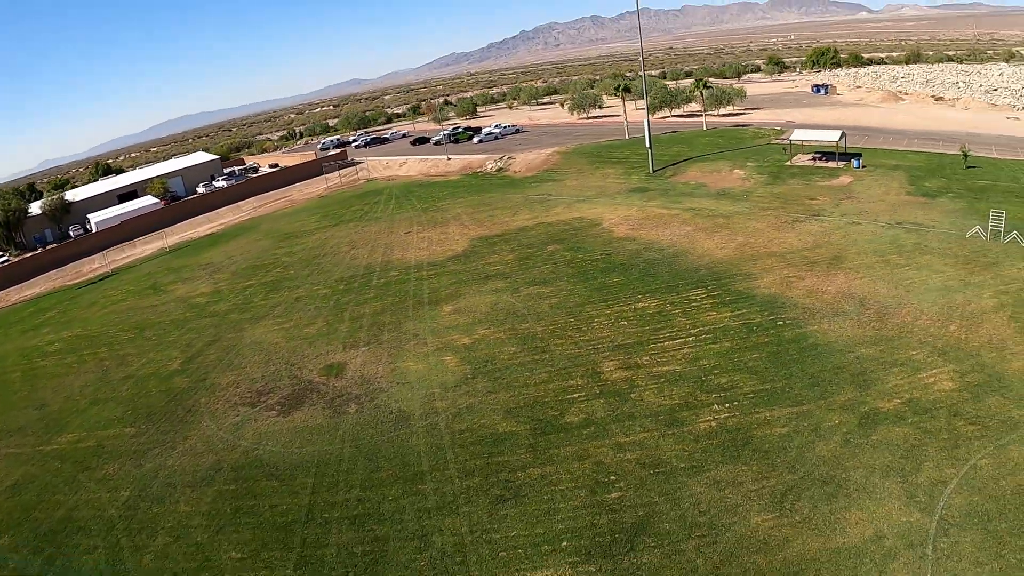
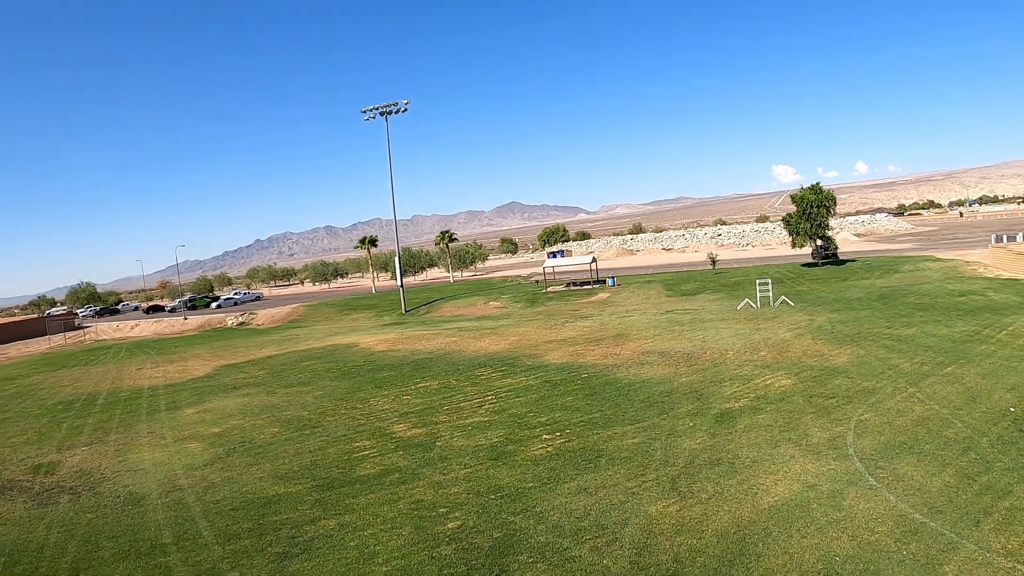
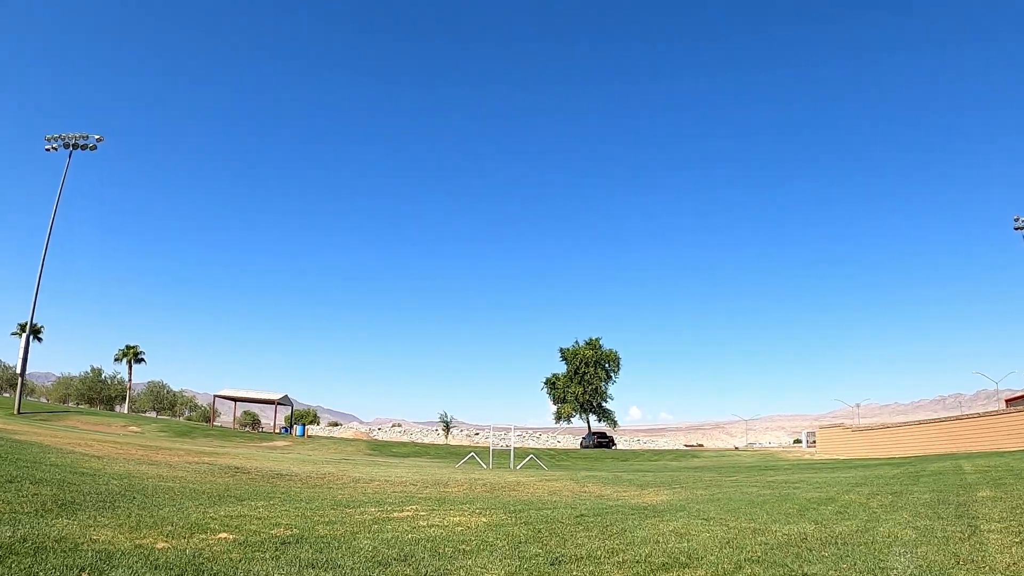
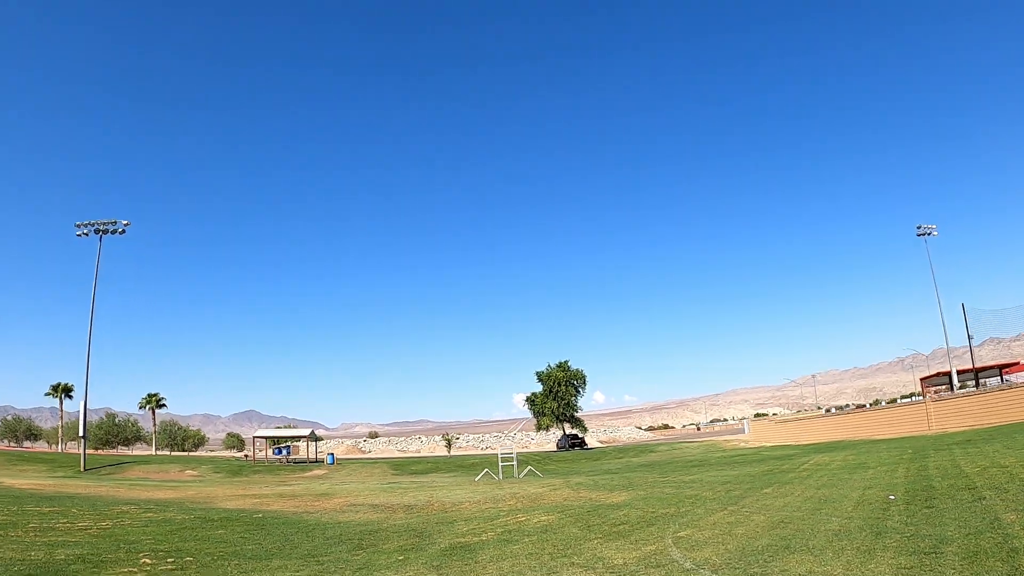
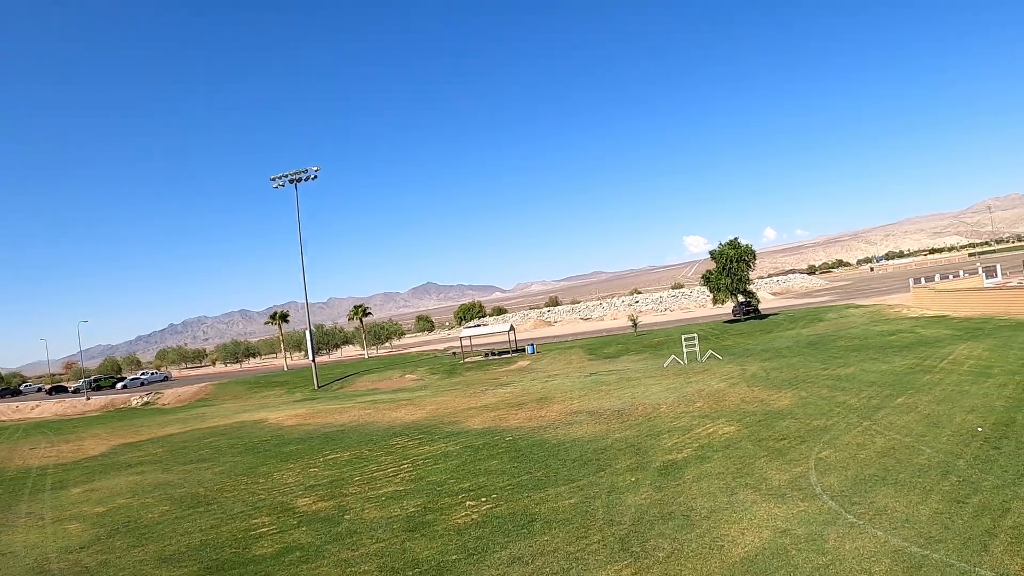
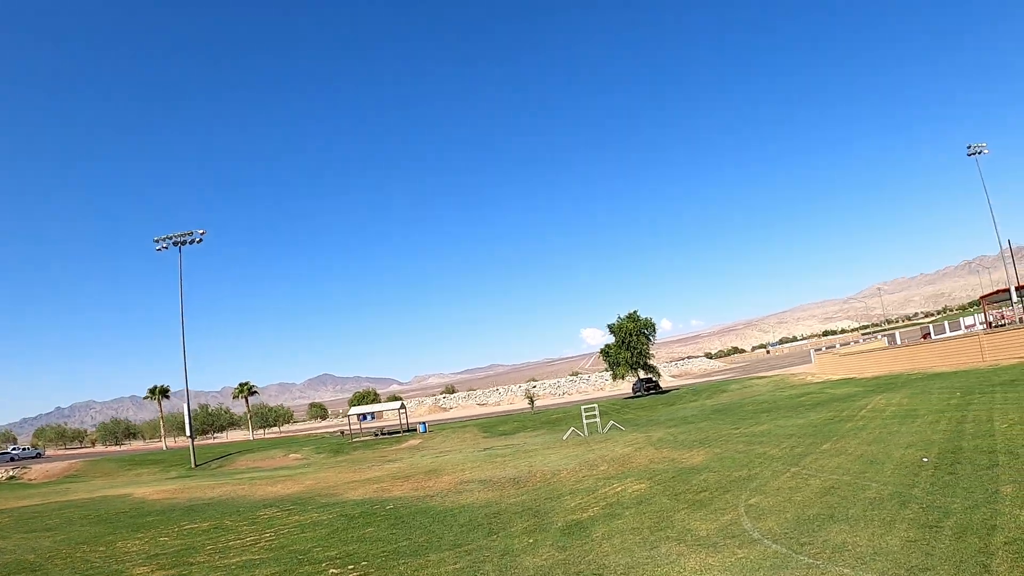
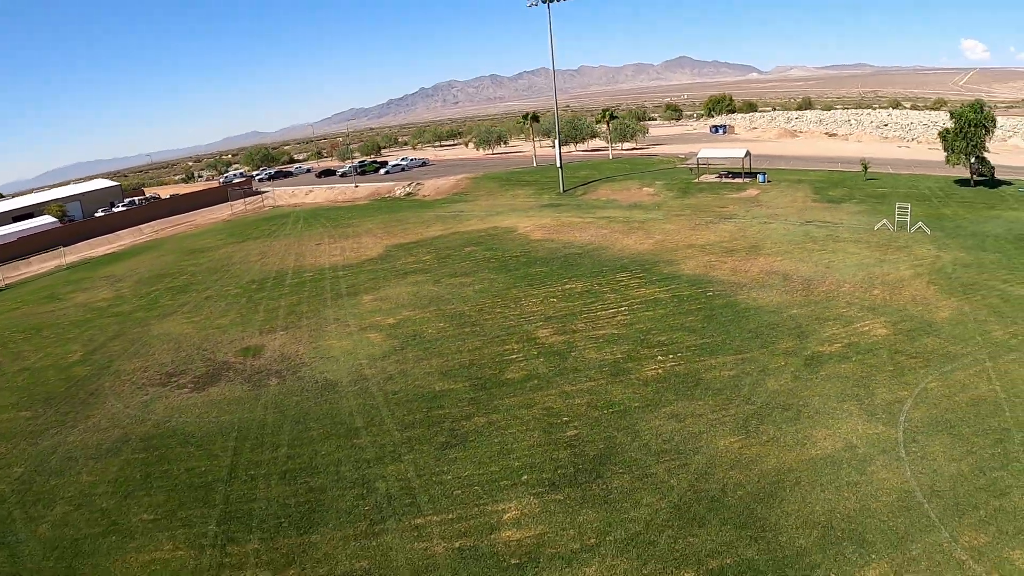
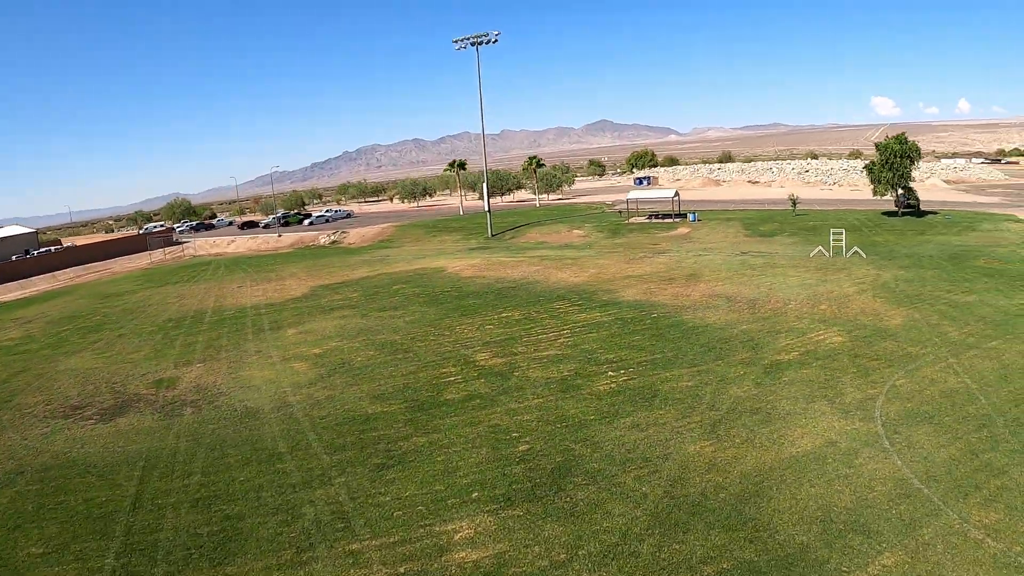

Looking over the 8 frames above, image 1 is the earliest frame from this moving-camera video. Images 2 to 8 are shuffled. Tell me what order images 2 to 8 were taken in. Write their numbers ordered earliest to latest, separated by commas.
7, 8, 2, 5, 6, 4, 3
